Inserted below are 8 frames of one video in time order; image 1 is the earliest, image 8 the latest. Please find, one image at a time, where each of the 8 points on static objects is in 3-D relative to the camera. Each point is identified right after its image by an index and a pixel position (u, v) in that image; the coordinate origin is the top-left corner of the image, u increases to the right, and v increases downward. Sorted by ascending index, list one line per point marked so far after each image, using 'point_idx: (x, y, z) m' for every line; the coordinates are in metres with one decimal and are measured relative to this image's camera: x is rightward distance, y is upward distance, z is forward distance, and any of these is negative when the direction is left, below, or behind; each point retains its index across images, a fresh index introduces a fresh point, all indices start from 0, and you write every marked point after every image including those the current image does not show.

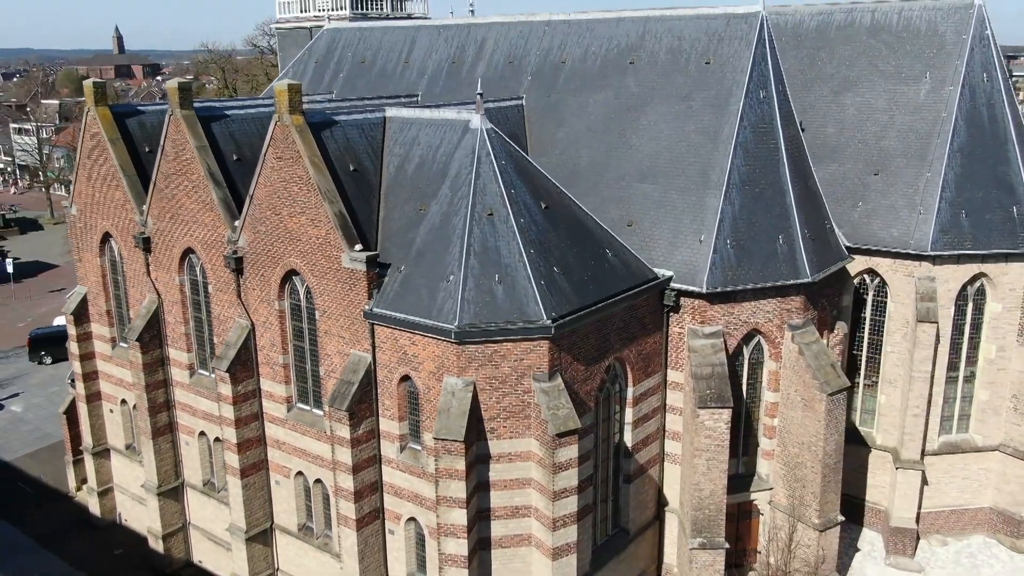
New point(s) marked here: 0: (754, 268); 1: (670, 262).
0: (+5.0, +0.4, +16.8) m
1: (+3.4, +0.5, +17.2) m
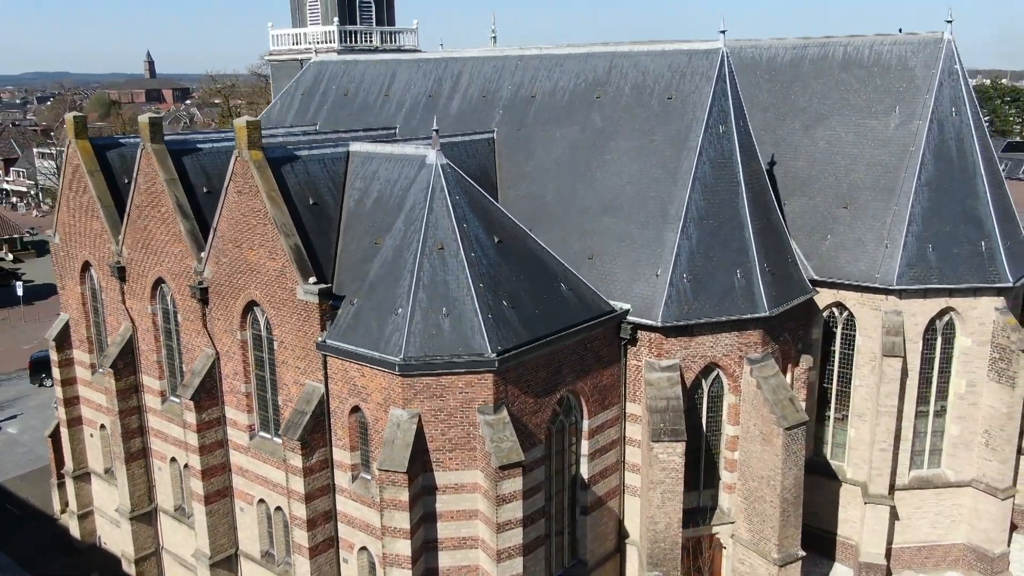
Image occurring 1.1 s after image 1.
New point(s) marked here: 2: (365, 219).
0: (+4.1, -0.3, +17.0) m
1: (+2.5, -0.2, +17.3) m
2: (-2.9, +1.4, +16.3) m
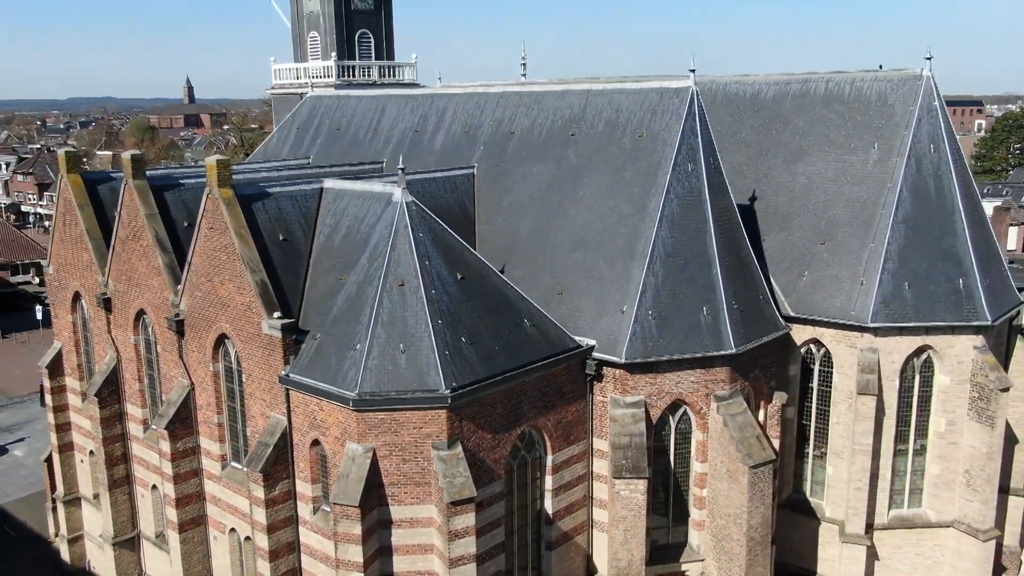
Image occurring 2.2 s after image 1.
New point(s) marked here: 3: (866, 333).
0: (+3.4, -1.1, +17.0) m
1: (+1.8, -0.9, +17.5) m
2: (-3.7, +0.7, +16.6) m
3: (+8.5, -1.1, +19.5) m
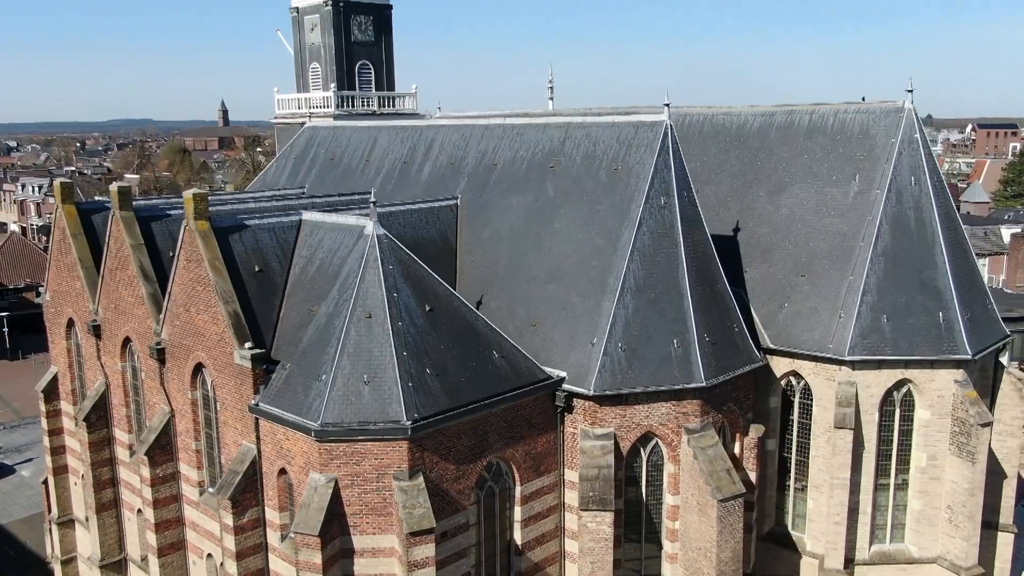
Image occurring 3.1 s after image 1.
0: (+2.8, -1.8, +17.1) m
1: (+1.2, -1.6, +17.6) m
2: (-4.3, 0.0, +17.0) m
3: (+8.0, -1.9, +19.4) m
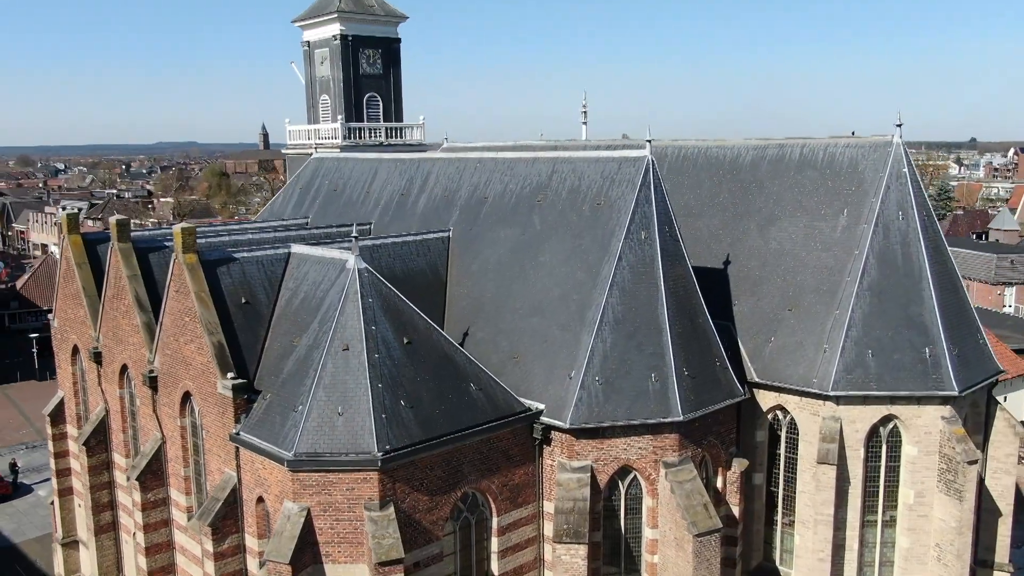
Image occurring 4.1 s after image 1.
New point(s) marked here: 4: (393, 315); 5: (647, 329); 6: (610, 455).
0: (+2.3, -2.5, +17.3) m
1: (+0.7, -2.4, +17.8) m
2: (-4.8, -0.6, +17.5) m
3: (+7.6, -2.7, +19.4) m
4: (-2.5, -0.6, +16.9) m
5: (+3.0, -0.9, +17.9) m
6: (+2.1, -3.6, +17.5) m
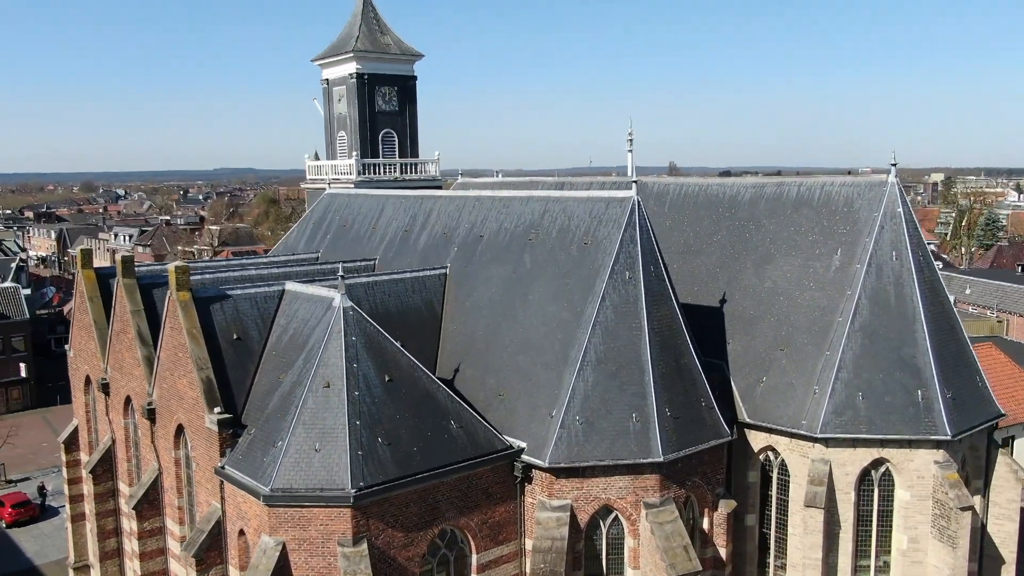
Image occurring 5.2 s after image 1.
0: (+1.9, -3.4, +17.4) m
1: (+0.3, -3.2, +18.0) m
2: (-5.2, -1.5, +18.0) m
3: (+7.2, -3.7, +19.2) m
4: (-2.9, -1.4, +17.3) m
5: (+2.6, -1.8, +18.0) m
6: (+1.7, -4.5, +17.6) m
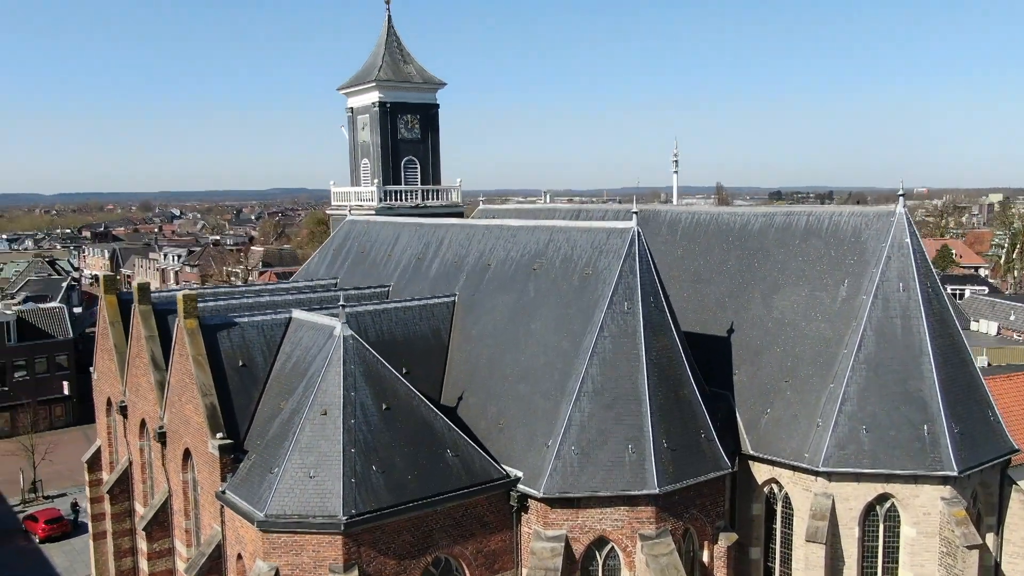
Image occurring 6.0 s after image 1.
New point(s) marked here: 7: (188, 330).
0: (+1.8, -4.0, +17.4) m
1: (+0.2, -3.9, +18.1) m
2: (-5.2, -2.1, +18.4) m
3: (+7.2, -4.4, +18.9) m
4: (-3.0, -2.0, +17.7) m
5: (+2.5, -2.5, +18.1) m
6: (+1.6, -5.1, +17.6) m
7: (-7.3, -1.0, +18.2) m
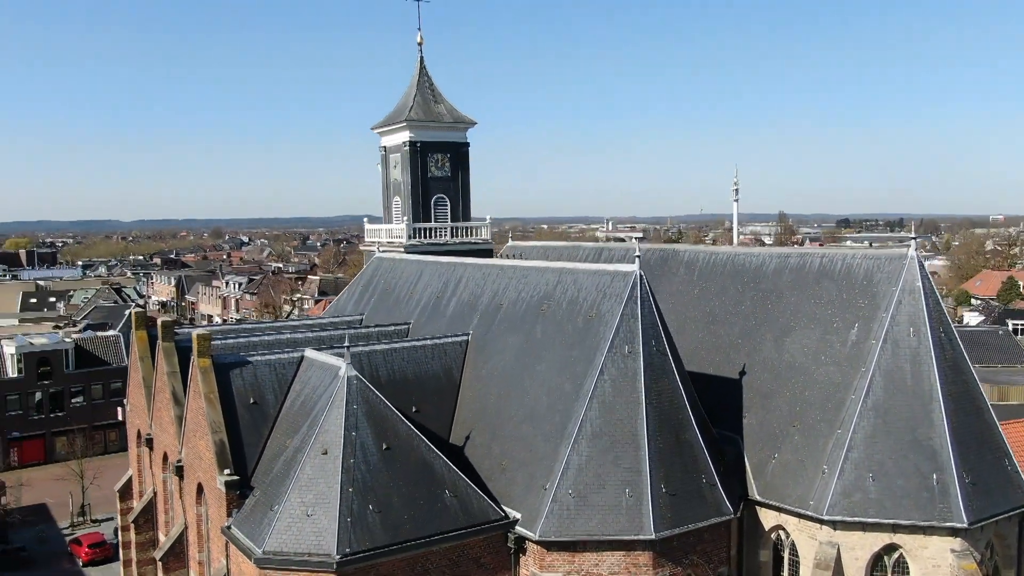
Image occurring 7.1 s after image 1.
0: (+1.7, -5.0, +17.5) m
1: (+0.2, -4.9, +18.3) m
2: (-5.2, -3.1, +19.0) m
3: (+7.2, -5.5, +18.6) m
4: (-3.1, -3.0, +18.1) m
5: (+2.5, -3.5, +18.2) m
6: (+1.5, -6.1, +17.6) m
7: (-7.3, -1.9, +19.0) m
